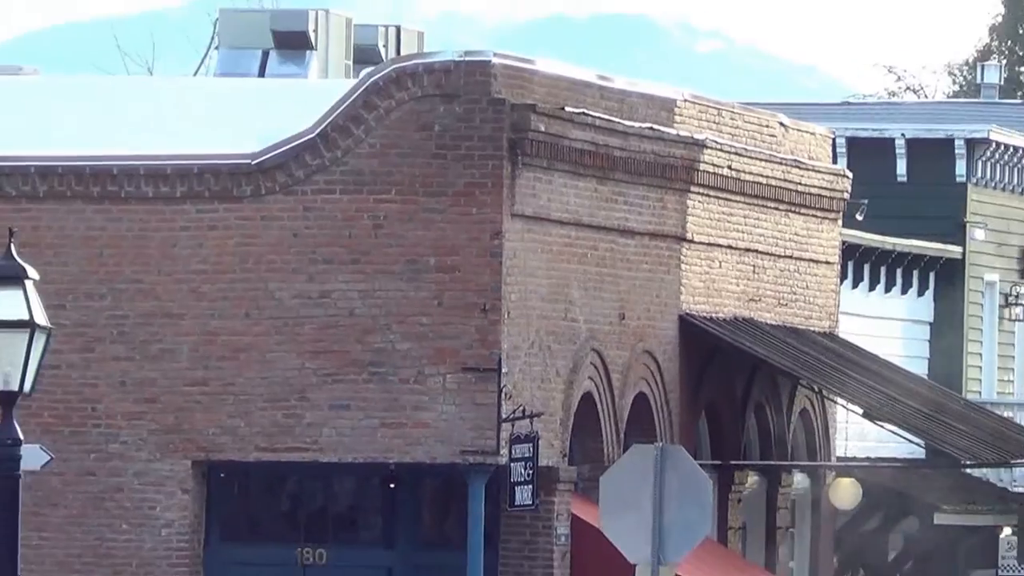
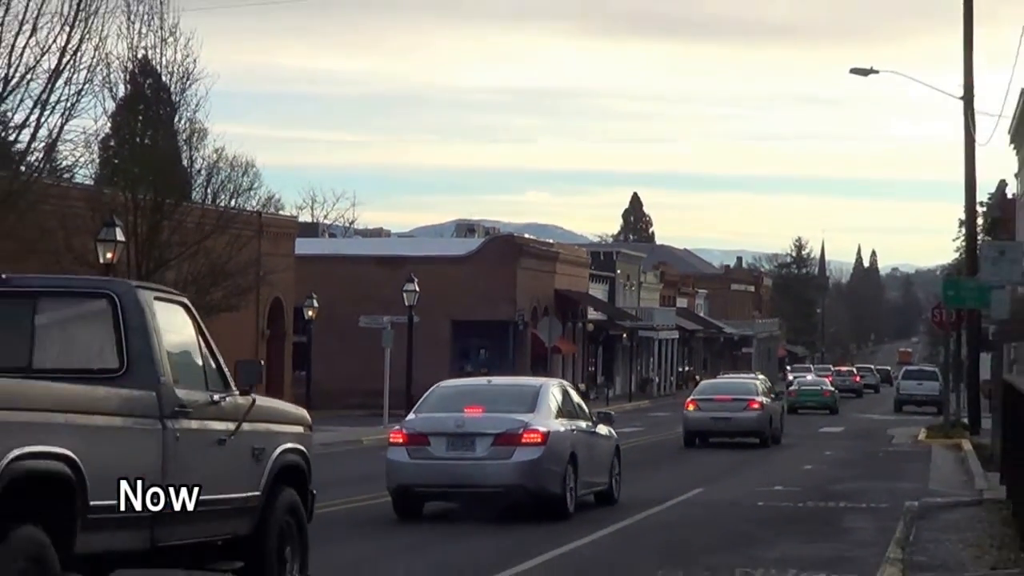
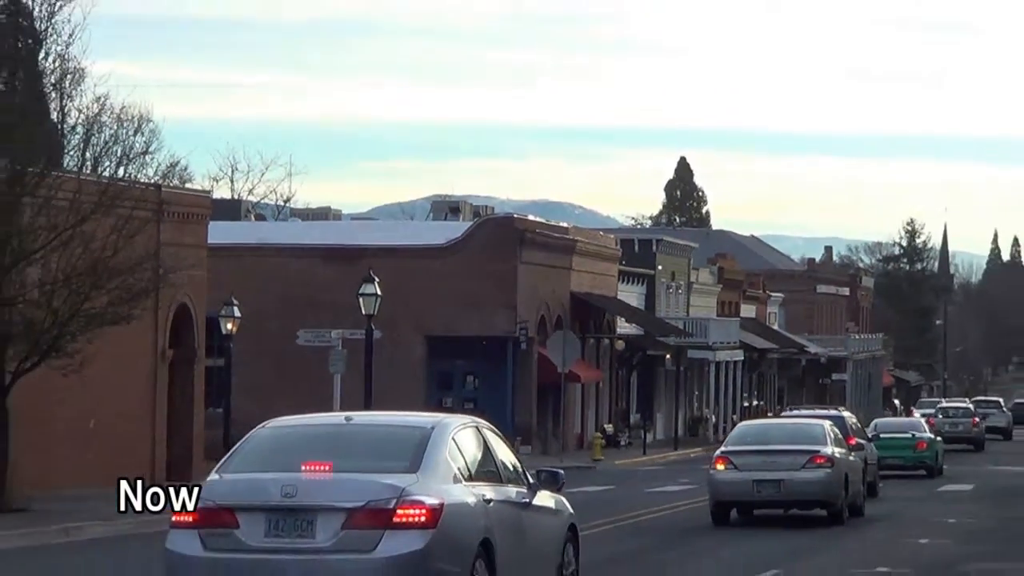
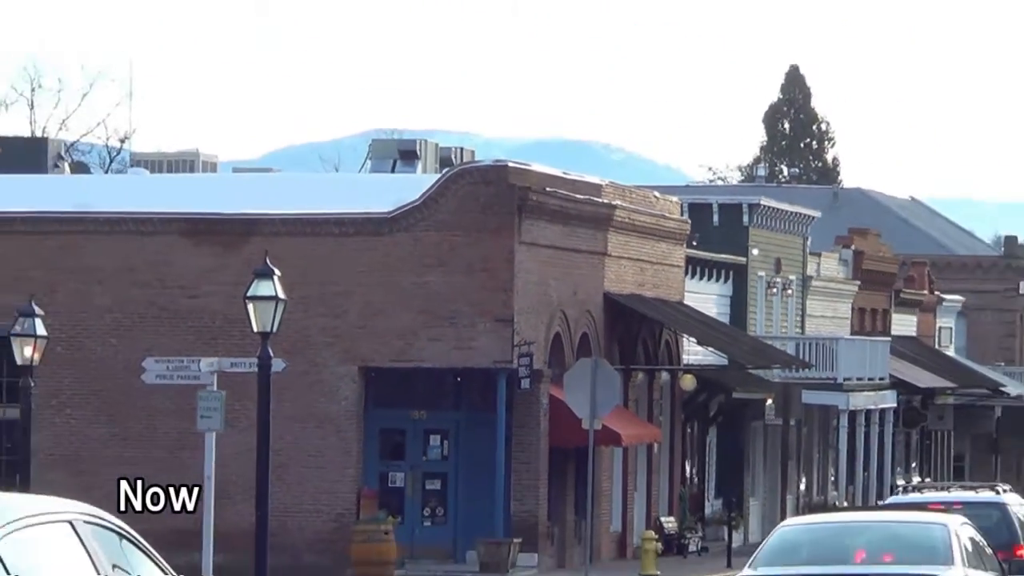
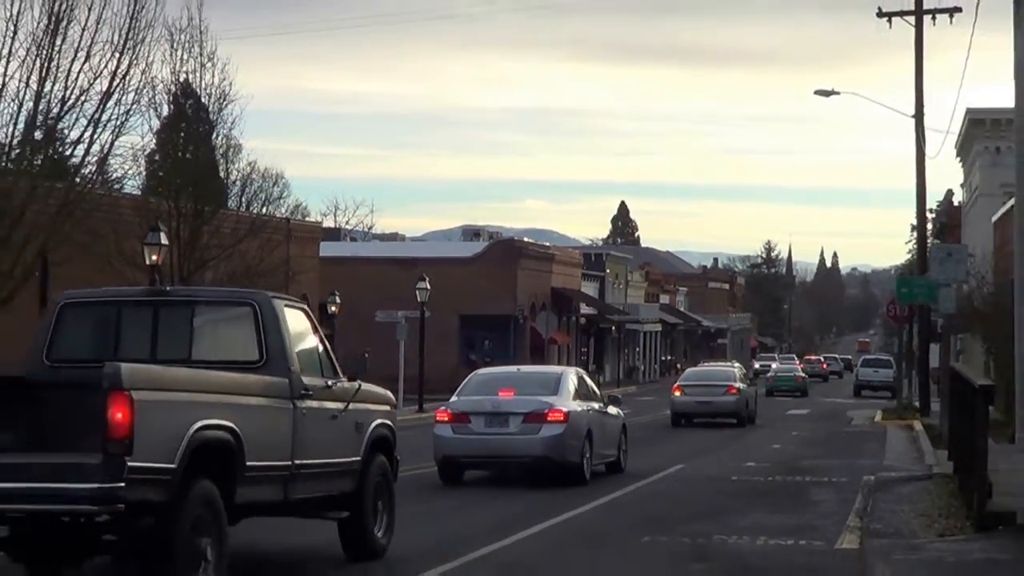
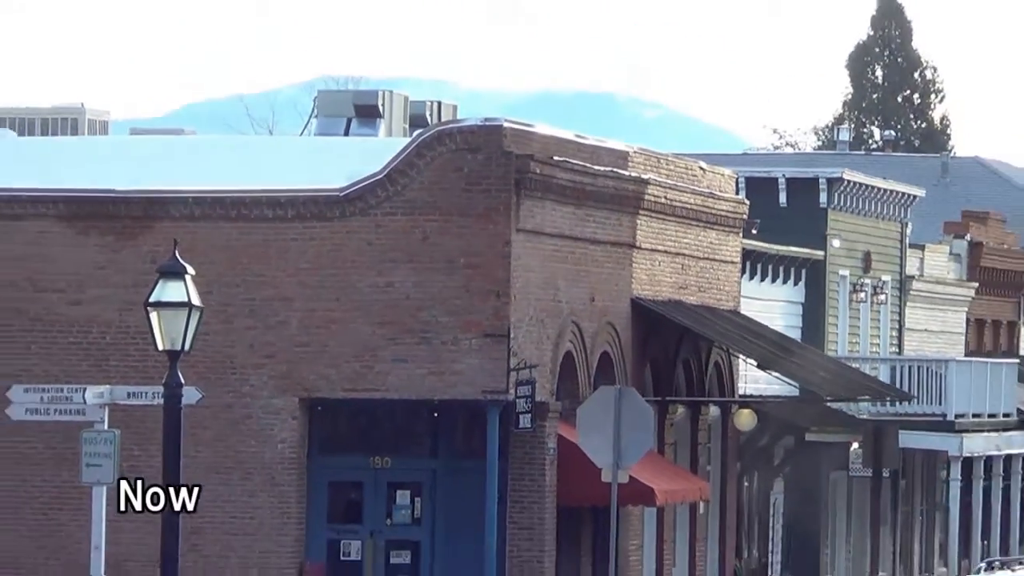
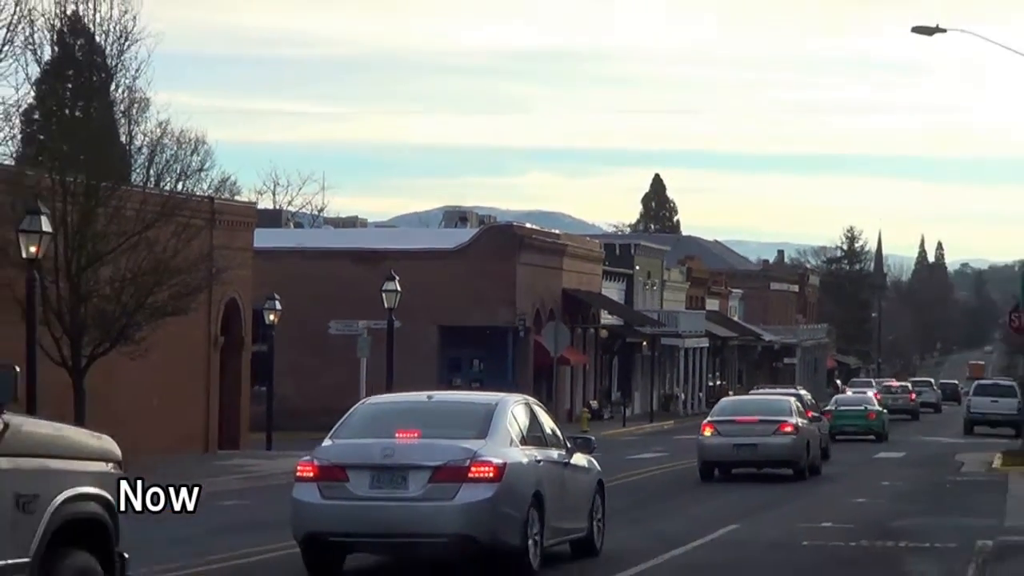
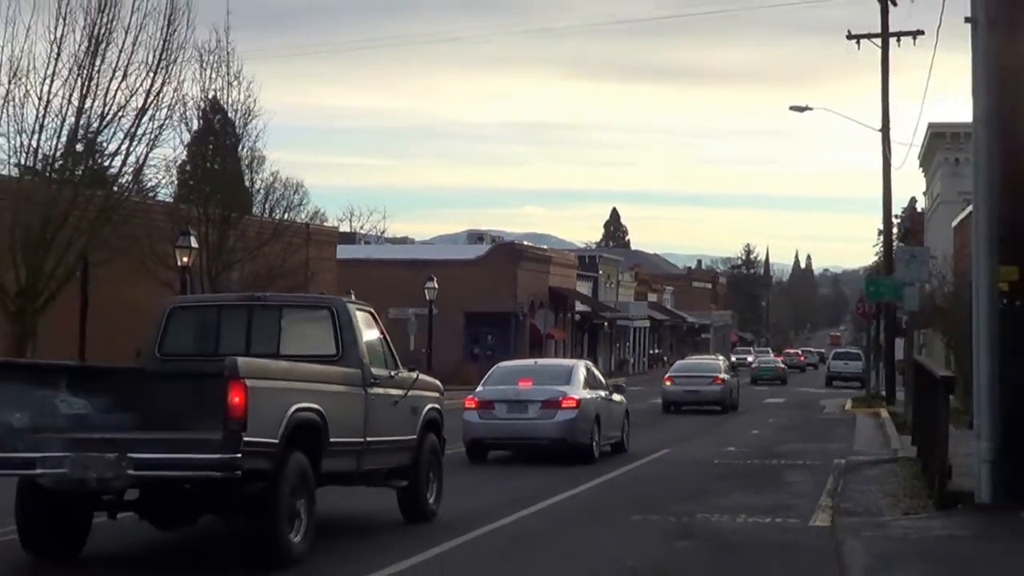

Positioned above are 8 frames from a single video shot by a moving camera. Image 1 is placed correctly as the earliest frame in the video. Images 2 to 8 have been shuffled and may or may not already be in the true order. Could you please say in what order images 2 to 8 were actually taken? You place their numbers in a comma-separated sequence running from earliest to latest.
6, 4, 3, 7, 2, 5, 8
